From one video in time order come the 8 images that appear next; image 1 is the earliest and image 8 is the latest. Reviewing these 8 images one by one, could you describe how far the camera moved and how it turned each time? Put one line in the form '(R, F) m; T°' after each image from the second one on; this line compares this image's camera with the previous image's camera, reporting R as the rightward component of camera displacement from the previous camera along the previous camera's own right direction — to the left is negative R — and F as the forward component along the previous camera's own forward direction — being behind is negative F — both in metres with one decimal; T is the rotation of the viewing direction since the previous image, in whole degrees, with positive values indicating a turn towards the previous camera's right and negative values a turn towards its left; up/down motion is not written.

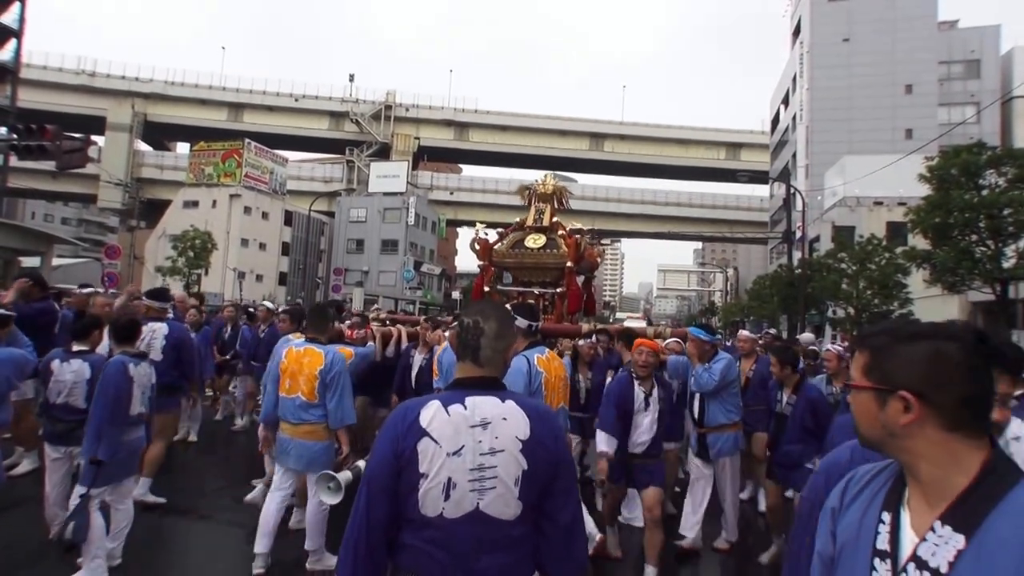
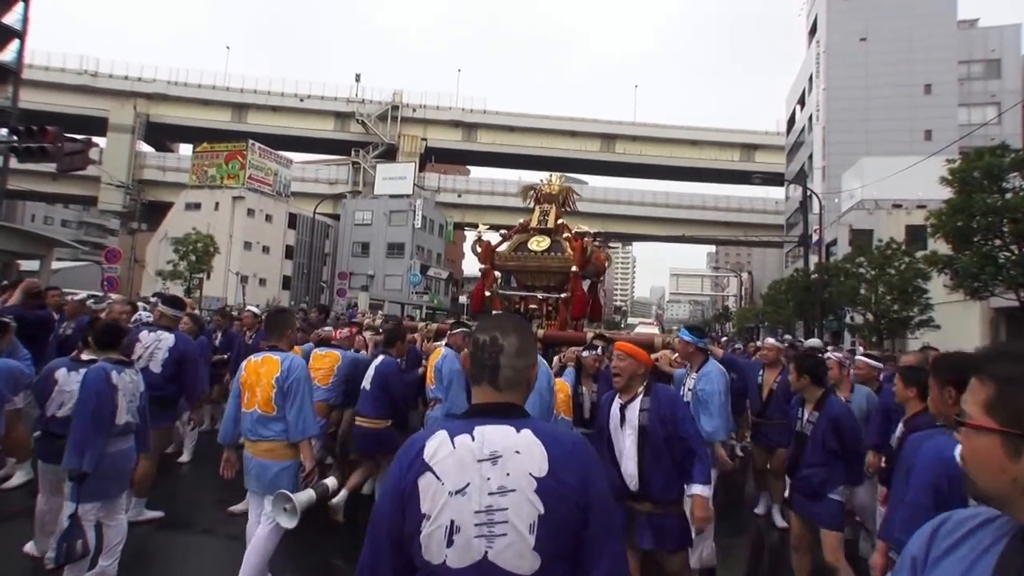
(+0.2, +0.6) m; -1°
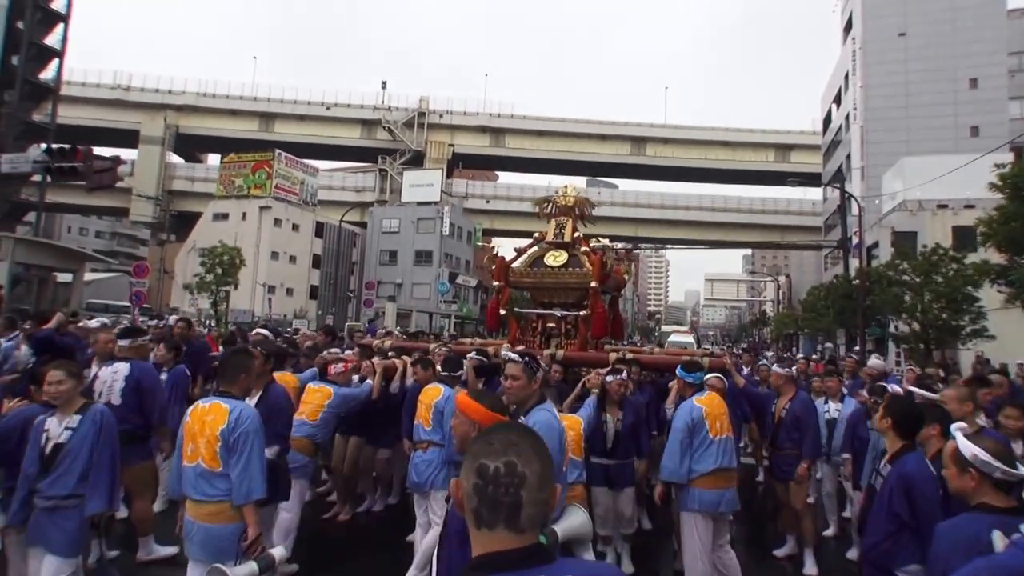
(+0.2, +0.5) m; -3°
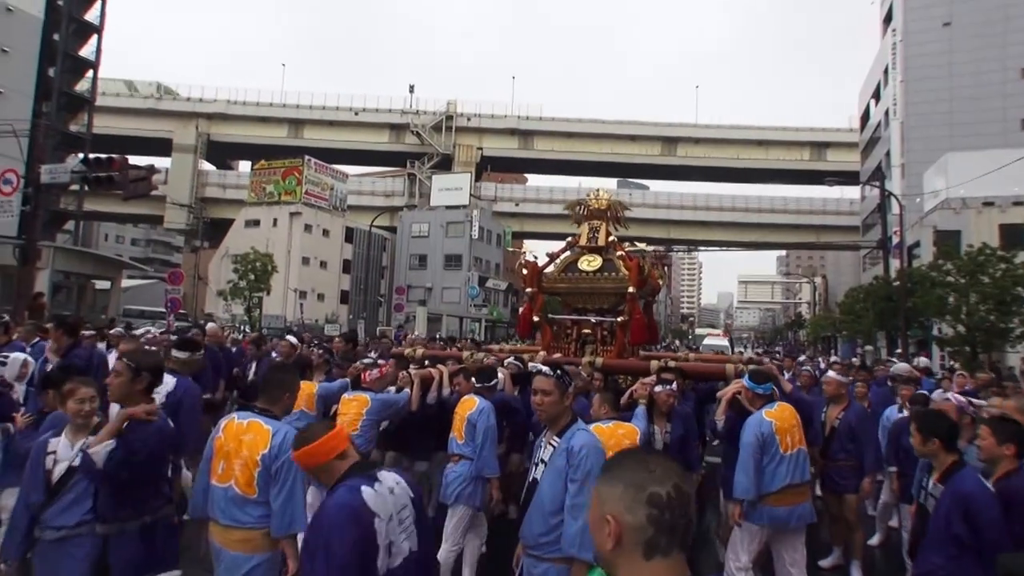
(-0.1, +0.2) m; -2°
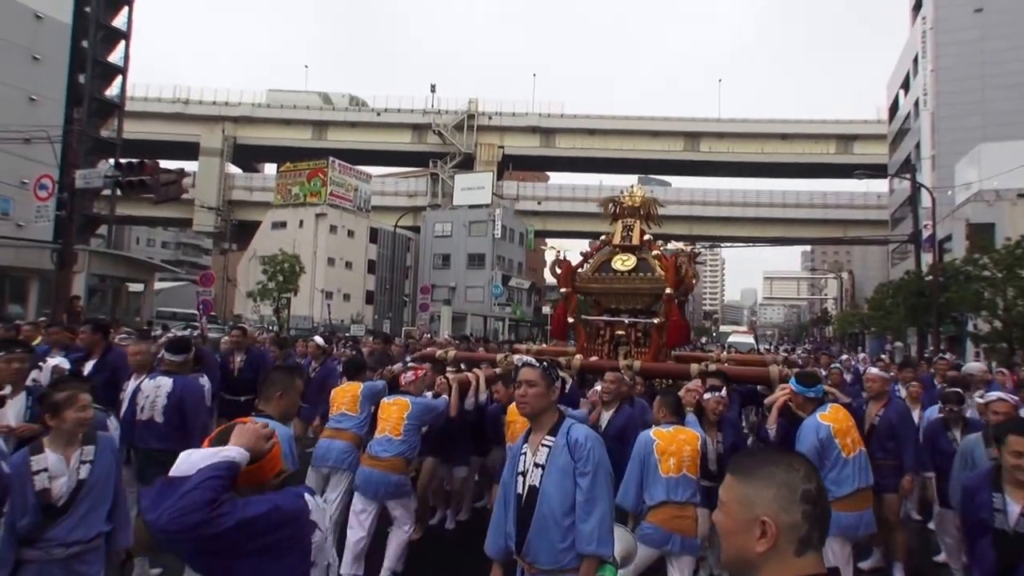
(-0.2, +0.1) m; -2°
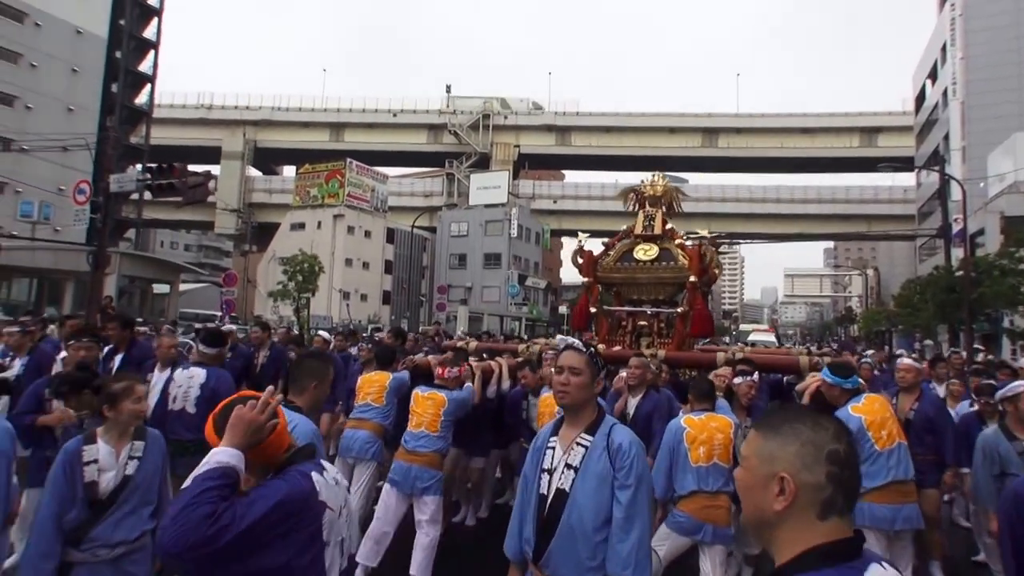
(-0.2, +0.2) m; -1°
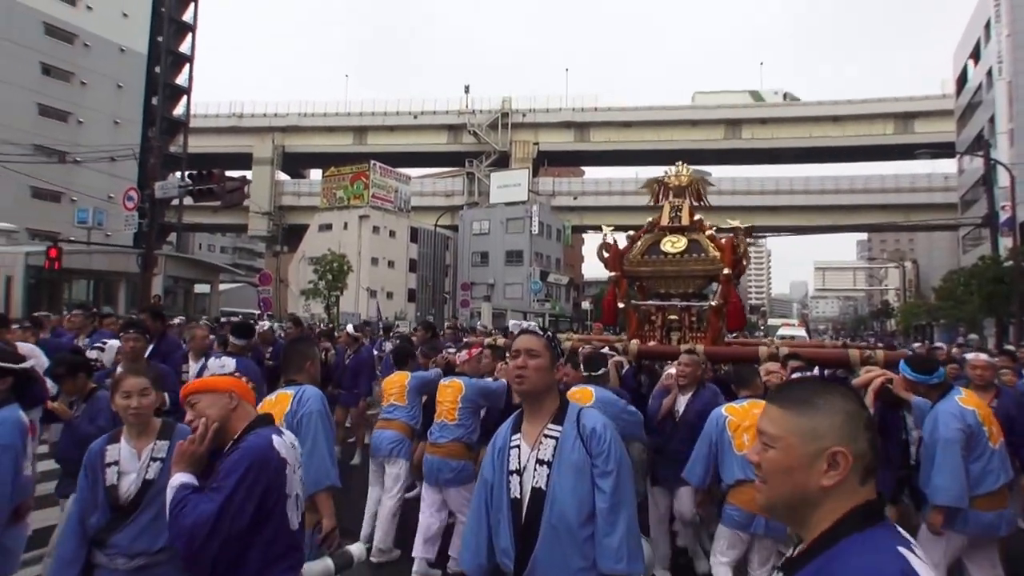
(0.0, -0.5) m; -2°
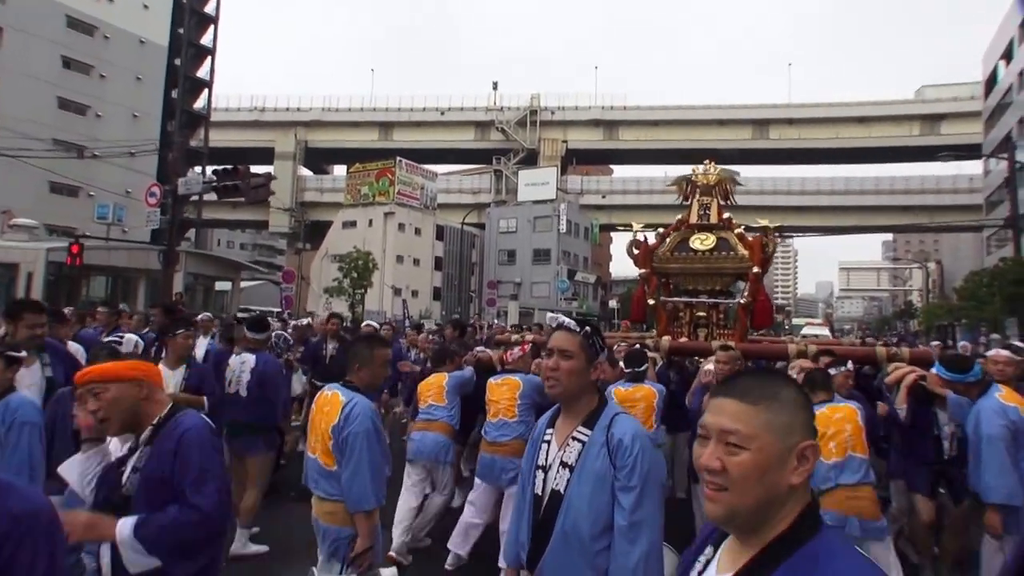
(0.0, +0.4) m; -2°
